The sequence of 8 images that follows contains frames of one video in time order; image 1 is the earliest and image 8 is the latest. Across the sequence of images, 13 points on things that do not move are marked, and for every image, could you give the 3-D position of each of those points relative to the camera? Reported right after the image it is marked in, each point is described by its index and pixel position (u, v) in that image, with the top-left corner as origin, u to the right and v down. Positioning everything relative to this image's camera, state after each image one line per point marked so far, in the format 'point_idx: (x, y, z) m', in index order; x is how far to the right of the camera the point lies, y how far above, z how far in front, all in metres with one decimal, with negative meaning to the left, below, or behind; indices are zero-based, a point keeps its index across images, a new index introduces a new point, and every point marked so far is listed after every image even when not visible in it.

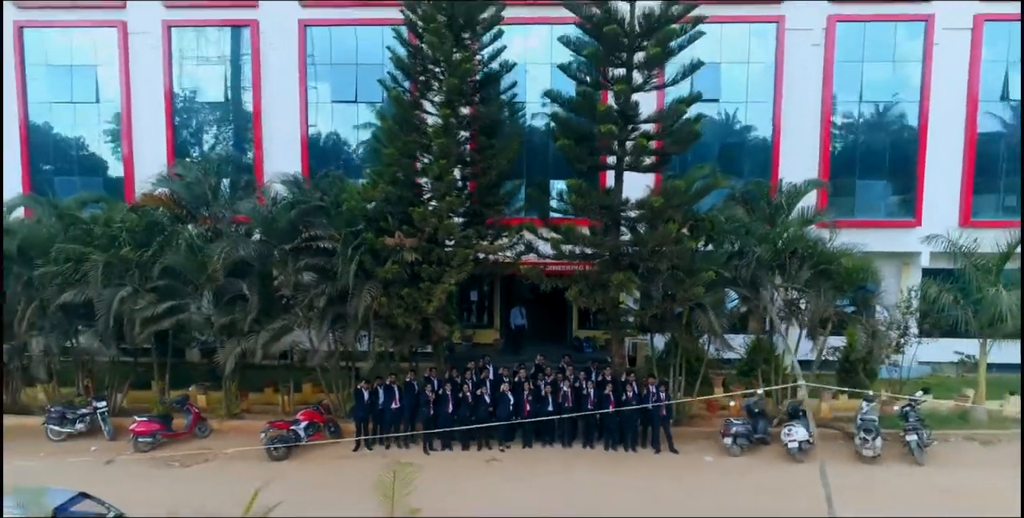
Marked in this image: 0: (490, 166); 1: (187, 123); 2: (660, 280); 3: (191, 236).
0: (-0.2, +1.0, +7.4) m
1: (-5.2, +2.2, +10.5) m
2: (+1.6, -0.3, +7.2) m
3: (-3.6, +0.2, +7.5) m
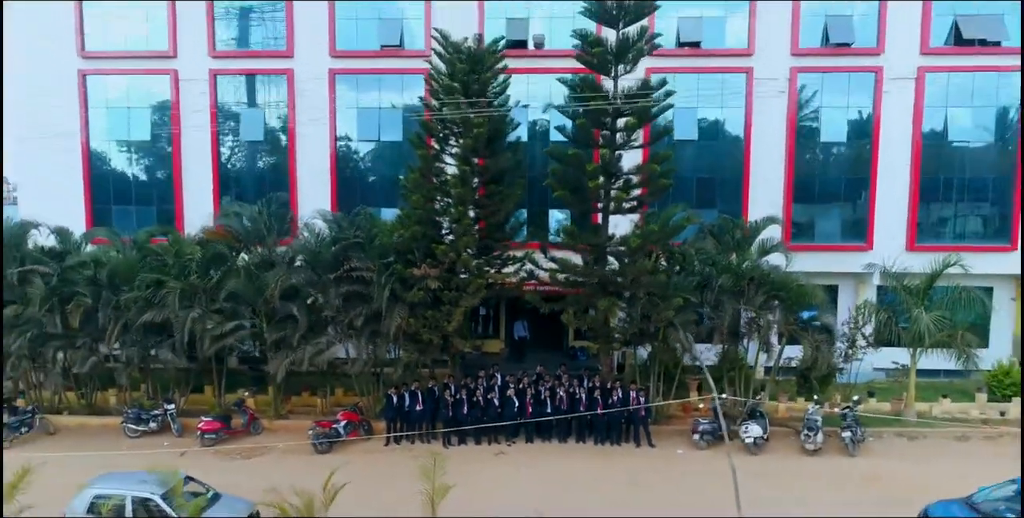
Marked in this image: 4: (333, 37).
0: (-0.1, +0.7, +8.8) m
1: (-5.1, +1.8, +11.9) m
2: (+1.7, -0.6, +8.6) m
3: (-3.6, -0.1, +9.0) m
4: (-3.1, +3.9, +11.6) m
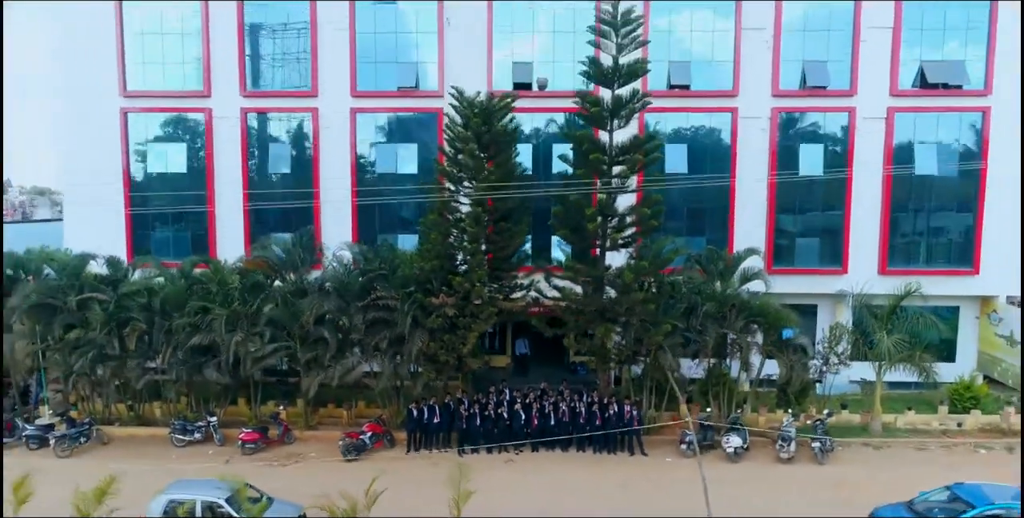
0: (0.0, +0.2, +9.9) m
1: (-5.0, +1.4, +13.0) m
2: (+1.8, -1.0, +9.7) m
3: (-3.4, -0.5, +10.0) m
4: (-3.0, +3.5, +12.7) m
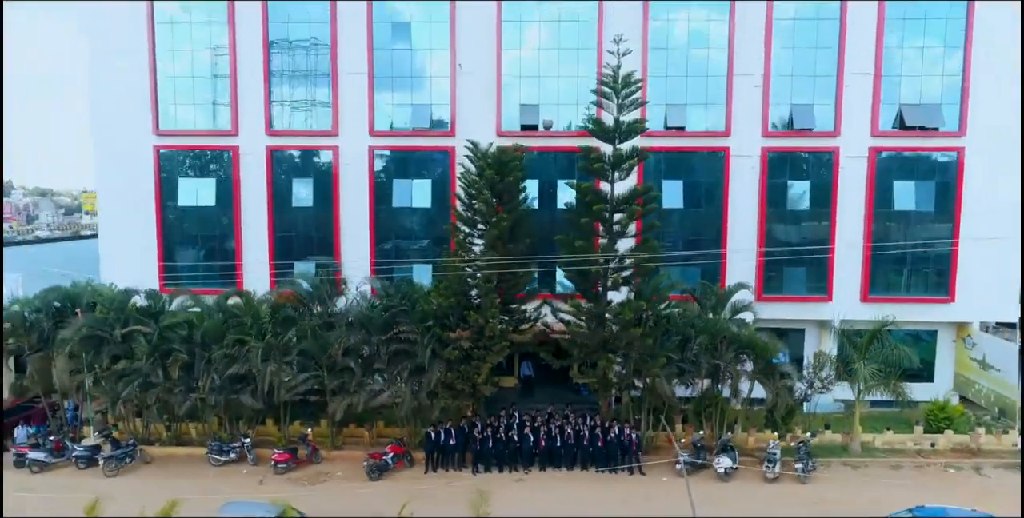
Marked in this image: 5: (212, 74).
0: (+0.1, -0.4, +10.8) m
1: (-4.8, +0.8, +13.9) m
2: (+1.9, -1.6, +10.6) m
3: (-3.3, -1.1, +11.0) m
4: (-2.9, +2.9, +13.6) m
5: (-6.2, +3.8, +13.6) m
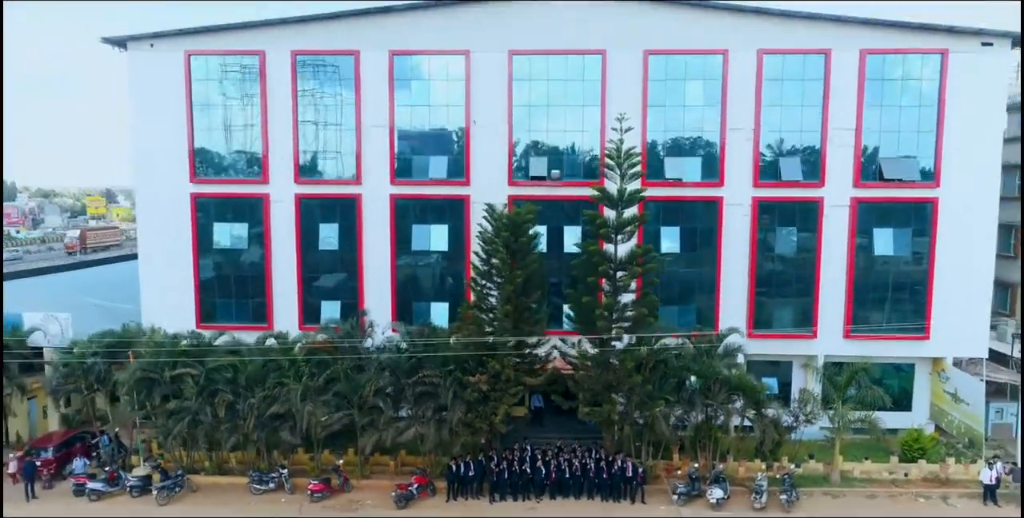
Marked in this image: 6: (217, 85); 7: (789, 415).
0: (+0.4, -1.3, +12.0) m
1: (-4.6, -0.1, +15.1) m
2: (+2.2, -2.5, +11.8) m
3: (-3.1, -2.0, +12.1) m
4: (-2.6, +2.0, +14.7) m
5: (-6.0, +2.9, +14.8) m
6: (-6.6, +3.9, +14.7) m
7: (+5.4, -3.1, +12.9) m
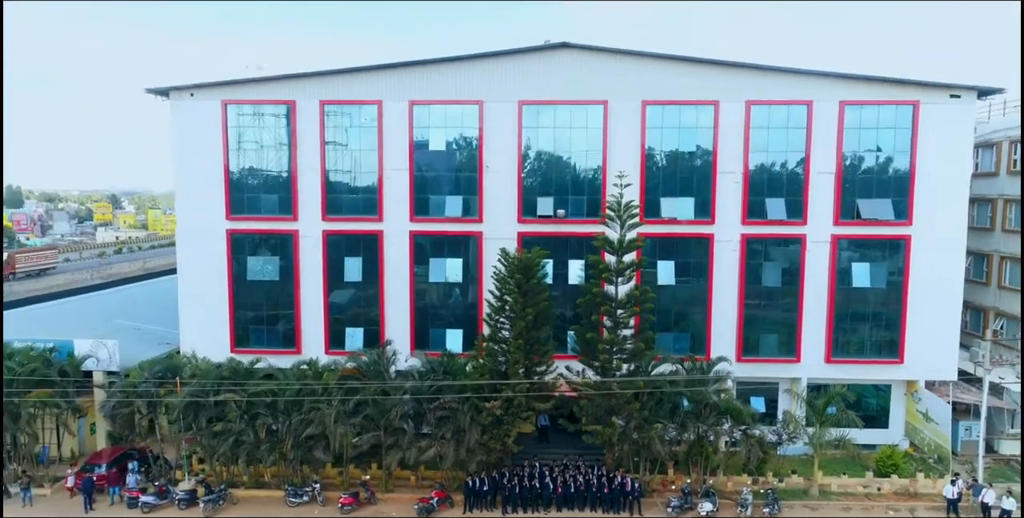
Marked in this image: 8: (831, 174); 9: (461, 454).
0: (+0.6, -2.0, +13.3) m
1: (-4.4, -0.8, +16.4) m
2: (+2.4, -3.3, +13.1) m
3: (-2.8, -2.8, +13.5) m
4: (-2.4, +1.3, +16.1) m
5: (-5.8, +2.2, +16.1) m
6: (-6.4, +3.1, +16.1) m
7: (+5.6, -3.8, +14.3) m
8: (+7.5, +2.0, +15.5) m
9: (-1.0, -3.9, +13.0) m
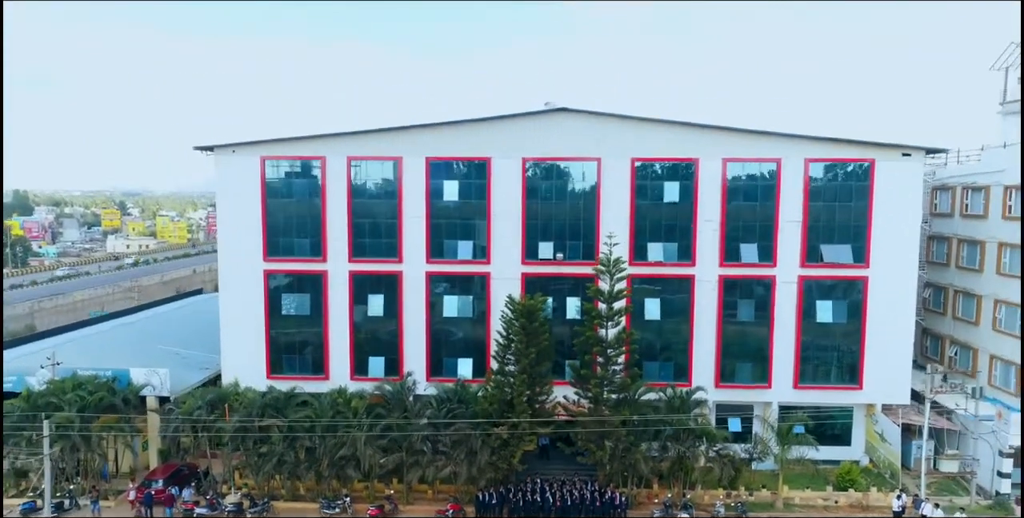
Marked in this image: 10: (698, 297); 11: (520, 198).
0: (+0.7, -3.0, +15.4) m
1: (-4.3, -1.9, +18.5) m
2: (+2.5, -4.3, +15.2) m
3: (-2.7, -3.8, +15.6) m
4: (-2.3, +0.2, +18.2) m
5: (-5.7, +1.2, +18.2) m
6: (-6.2, +2.1, +18.2) m
7: (+5.8, -4.8, +16.4) m
8: (+7.6, +1.0, +17.6) m
9: (-0.9, -4.9, +15.1) m
10: (+5.0, -1.0, +17.9) m
11: (+0.2, +1.6, +17.9) m
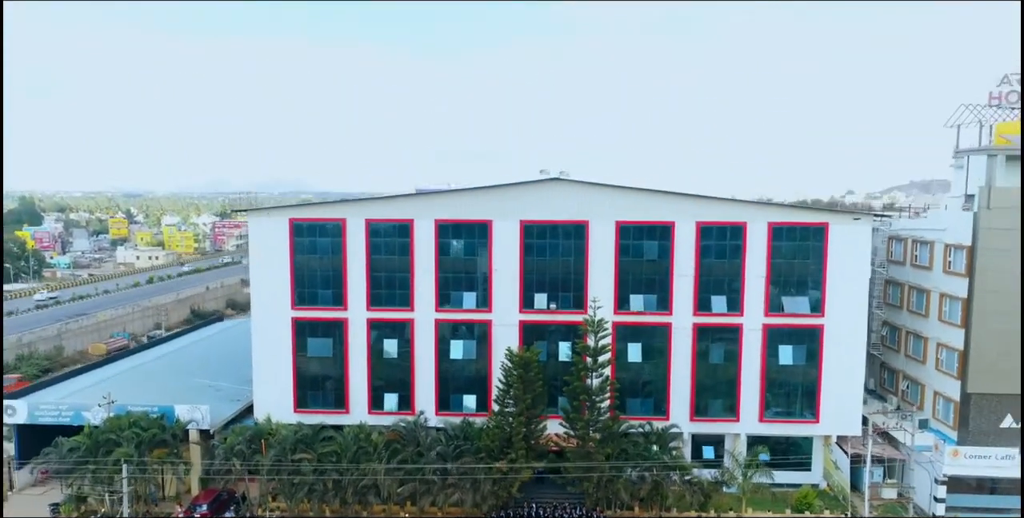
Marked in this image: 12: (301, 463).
0: (+0.7, -4.6, +17.9) m
1: (-4.3, -3.4, +21.0) m
2: (+2.5, -5.8, +17.7) m
3: (-2.7, -5.3, +18.0) m
4: (-2.3, -1.3, +20.6) m
5: (-5.7, -0.4, +20.7) m
6: (-6.3, +0.6, +20.6) m
7: (+5.7, -6.4, +18.8) m
8: (+7.6, -0.6, +20.1) m
9: (-0.9, -6.4, +17.5) m
10: (+5.0, -2.5, +20.4) m
11: (+0.2, +0.1, +20.4) m
12: (-5.8, -5.5, +18.0) m
